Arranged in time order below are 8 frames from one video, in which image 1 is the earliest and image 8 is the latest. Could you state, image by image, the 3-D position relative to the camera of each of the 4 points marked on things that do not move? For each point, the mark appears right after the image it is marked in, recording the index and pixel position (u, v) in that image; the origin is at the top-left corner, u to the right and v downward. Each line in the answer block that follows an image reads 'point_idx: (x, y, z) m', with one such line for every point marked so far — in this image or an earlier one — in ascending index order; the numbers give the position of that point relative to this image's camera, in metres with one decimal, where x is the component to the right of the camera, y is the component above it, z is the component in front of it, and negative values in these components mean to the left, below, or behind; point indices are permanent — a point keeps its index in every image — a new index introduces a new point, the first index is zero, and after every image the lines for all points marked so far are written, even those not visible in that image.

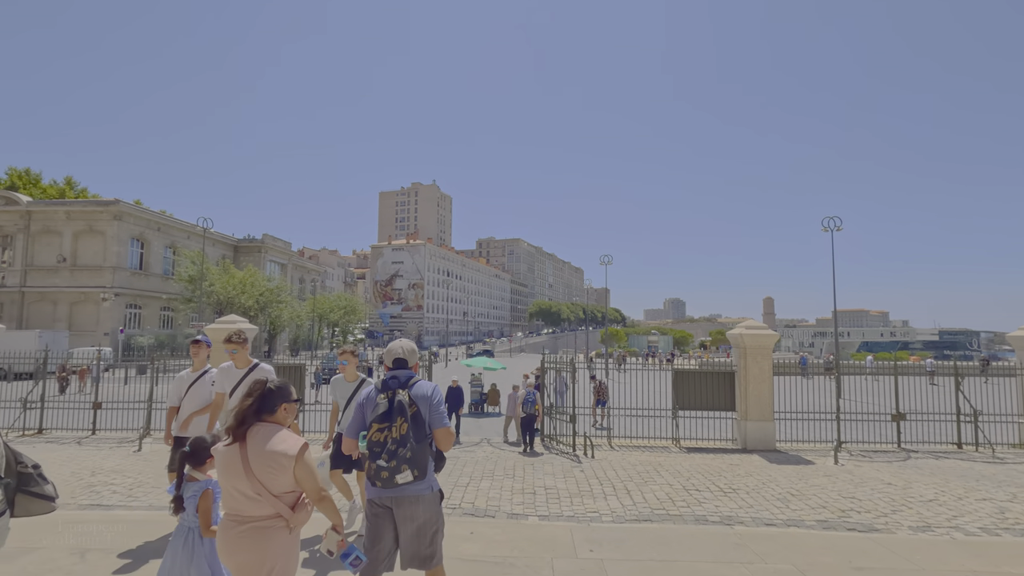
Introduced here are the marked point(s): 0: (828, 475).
0: (+5.6, -3.3, +9.4) m
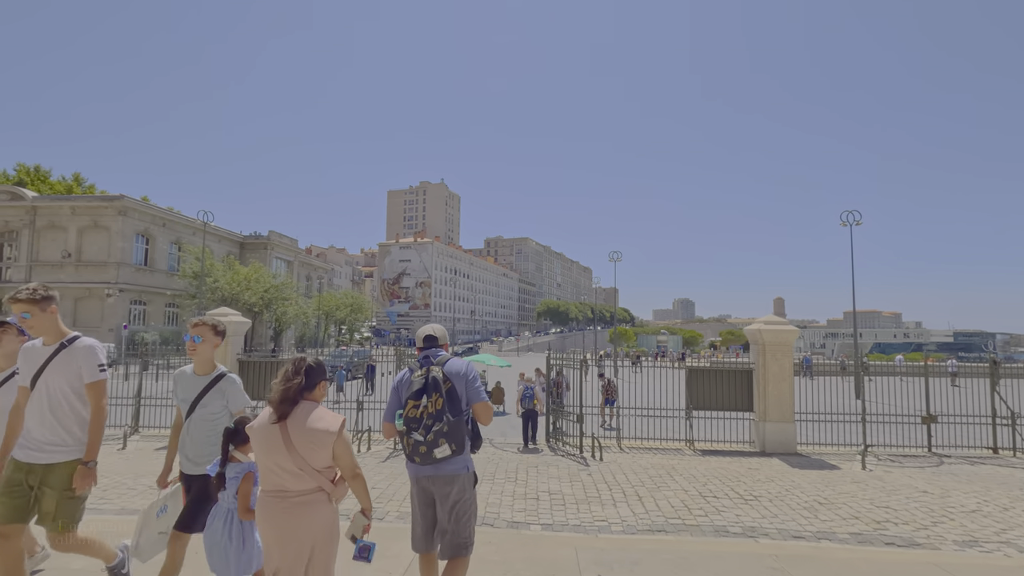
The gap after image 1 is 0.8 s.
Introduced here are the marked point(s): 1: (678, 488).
0: (+5.6, -3.2, +8.7) m
1: (+2.6, -3.1, +8.3) m
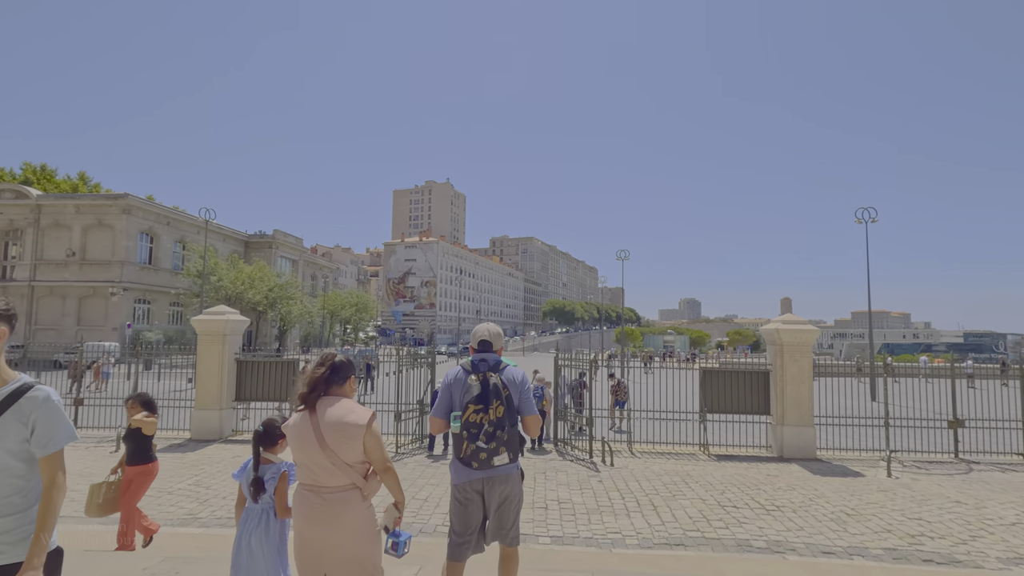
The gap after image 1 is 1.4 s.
0: (+5.7, -3.1, +8.2) m
1: (+2.6, -3.0, +7.8) m
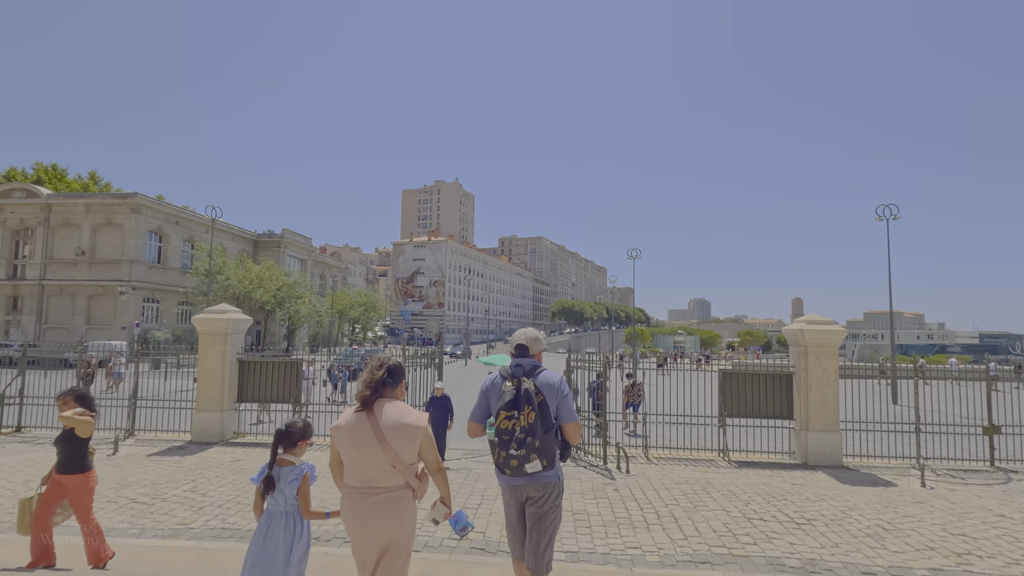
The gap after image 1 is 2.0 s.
0: (+5.9, -3.1, +7.7) m
1: (+2.8, -3.0, +7.3) m
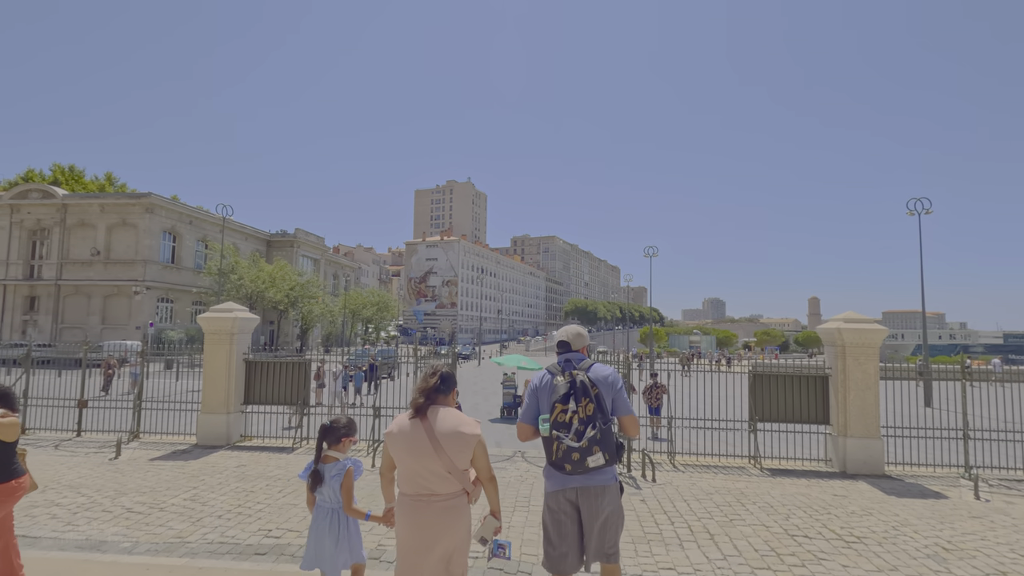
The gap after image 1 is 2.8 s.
0: (+6.1, -3.0, +7.0) m
1: (+3.0, -2.9, +6.7) m
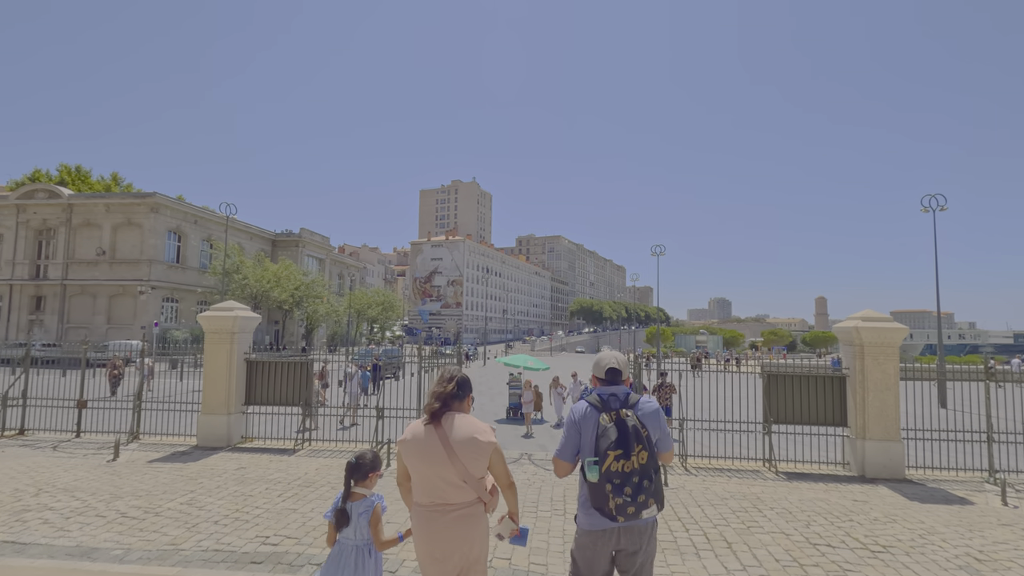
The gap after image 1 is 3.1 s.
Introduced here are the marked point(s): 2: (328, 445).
0: (+6.2, -3.0, +6.7) m
1: (+3.1, -2.9, +6.4) m
2: (-3.6, -3.1, +10.5) m
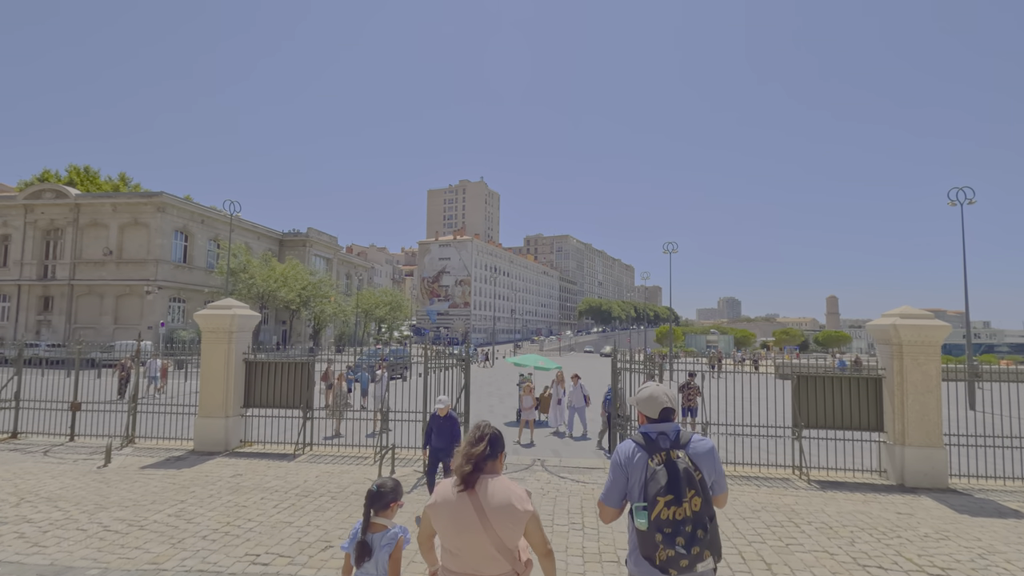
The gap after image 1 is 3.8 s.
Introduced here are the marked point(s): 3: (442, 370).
0: (+6.4, -2.9, +6.1) m
1: (+3.3, -2.8, +5.8) m
2: (-3.4, -3.0, +10.0) m
3: (-1.4, -1.6, +10.8) m
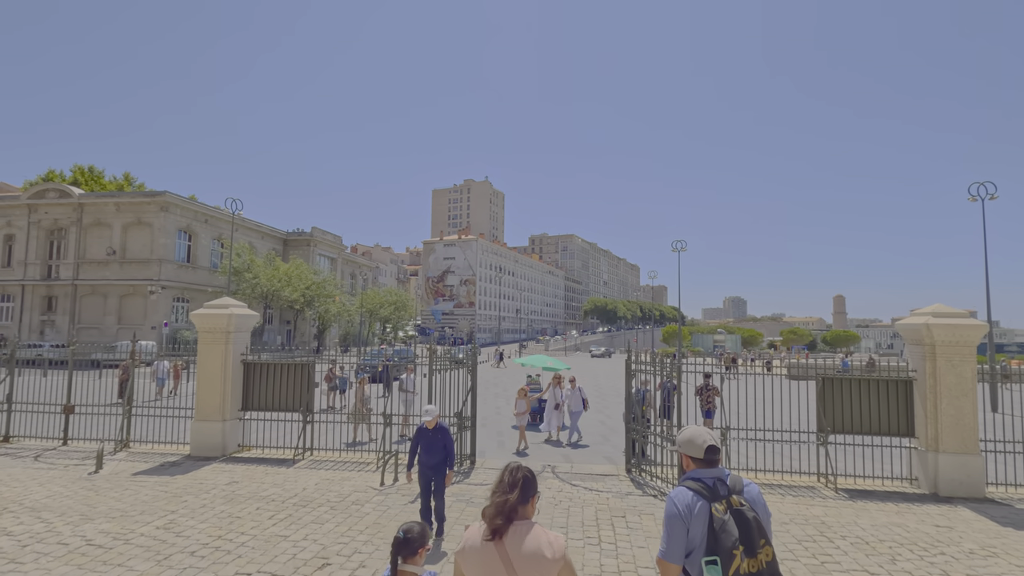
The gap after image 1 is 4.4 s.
0: (+6.5, -2.8, +5.6) m
1: (+3.4, -2.8, +5.4) m
2: (-3.2, -3.0, +9.6) m
3: (-1.2, -1.6, +10.3) m
